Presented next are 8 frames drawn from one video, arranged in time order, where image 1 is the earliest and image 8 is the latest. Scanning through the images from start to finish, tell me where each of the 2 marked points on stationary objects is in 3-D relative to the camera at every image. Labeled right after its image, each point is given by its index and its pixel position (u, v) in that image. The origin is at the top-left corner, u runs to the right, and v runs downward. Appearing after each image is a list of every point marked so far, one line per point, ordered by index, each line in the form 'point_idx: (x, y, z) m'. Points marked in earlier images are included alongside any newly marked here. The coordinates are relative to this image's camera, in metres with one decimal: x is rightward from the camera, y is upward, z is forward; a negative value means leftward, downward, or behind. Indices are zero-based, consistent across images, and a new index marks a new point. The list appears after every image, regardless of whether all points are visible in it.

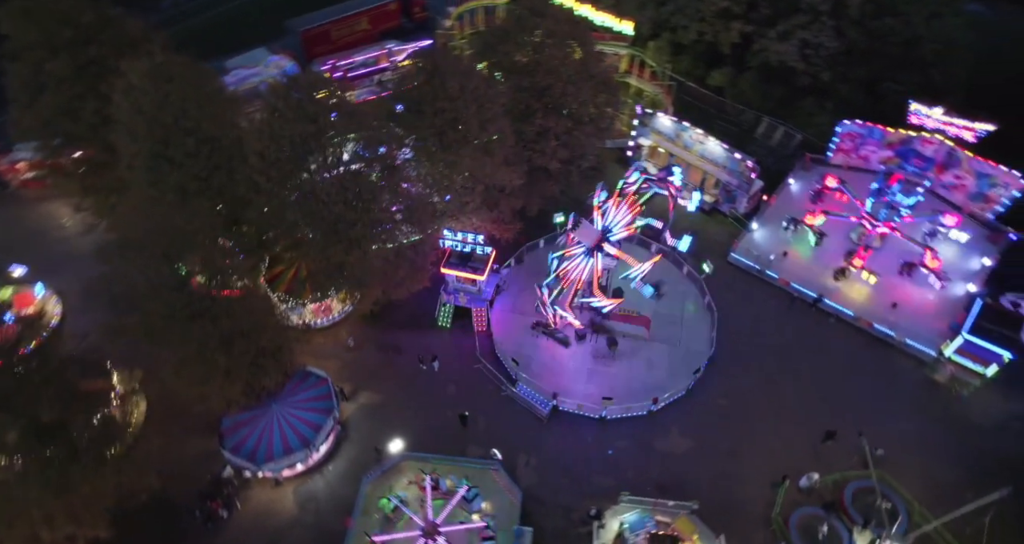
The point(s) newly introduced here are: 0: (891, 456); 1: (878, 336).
0: (+13.4, -7.0, +16.4) m
1: (+15.9, -2.7, +20.6) m
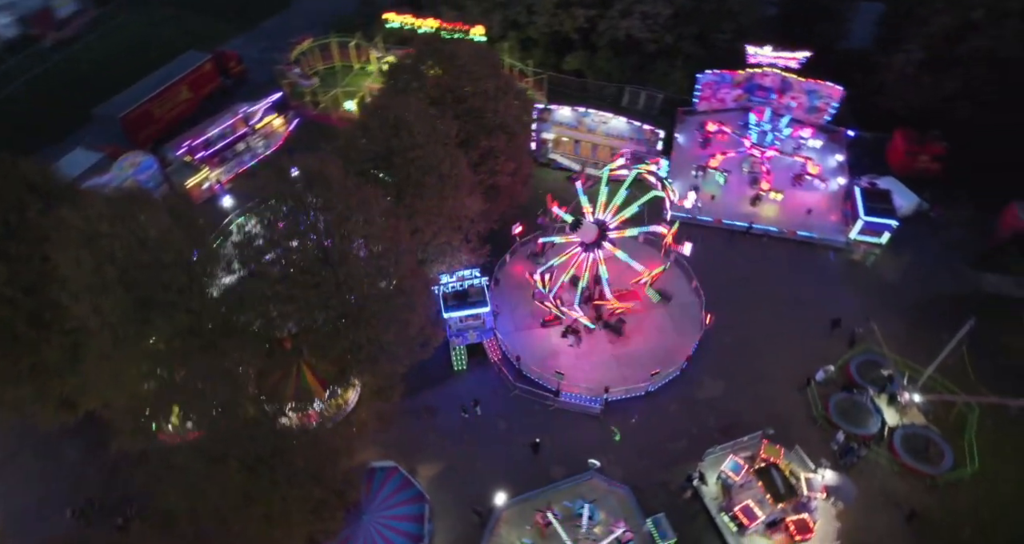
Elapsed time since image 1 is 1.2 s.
0: (+14.9, -2.9, +20.0) m
1: (+14.8, +1.7, +24.6) m
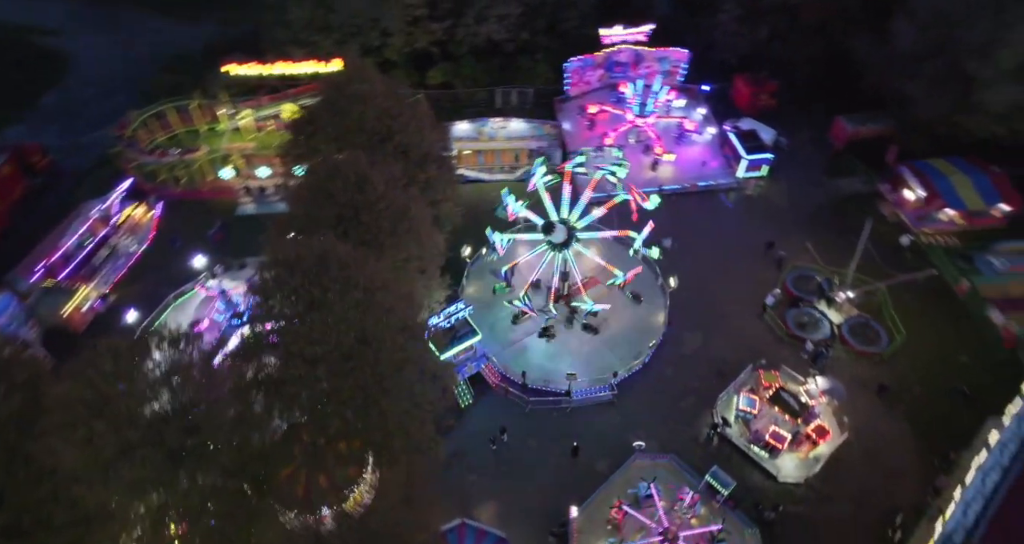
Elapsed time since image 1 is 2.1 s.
0: (+13.4, +0.6, +23.5) m
1: (+10.9, +4.8, +27.8) m
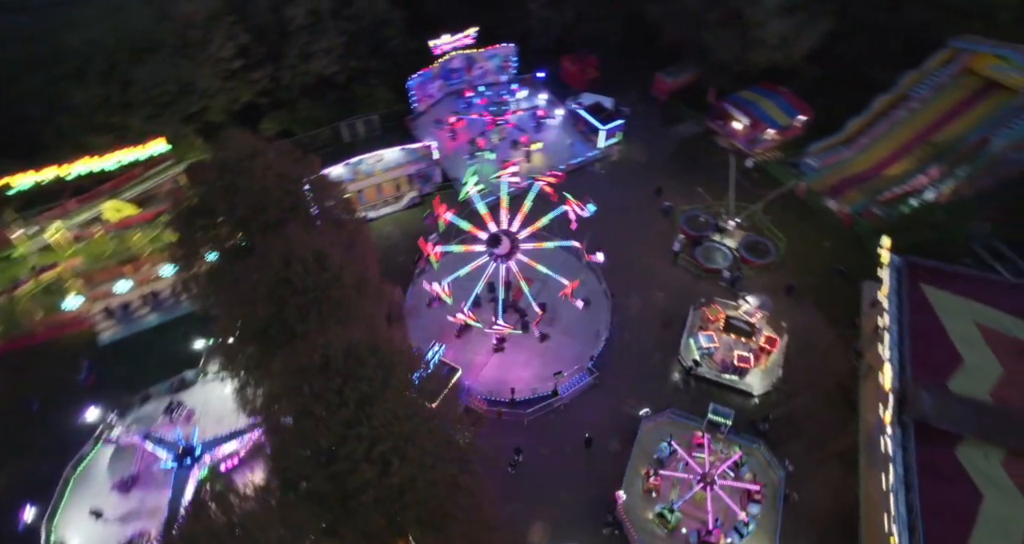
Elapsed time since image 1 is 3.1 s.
0: (+8.9, +3.6, +26.6) m
1: (+4.1, +6.6, +30.0) m
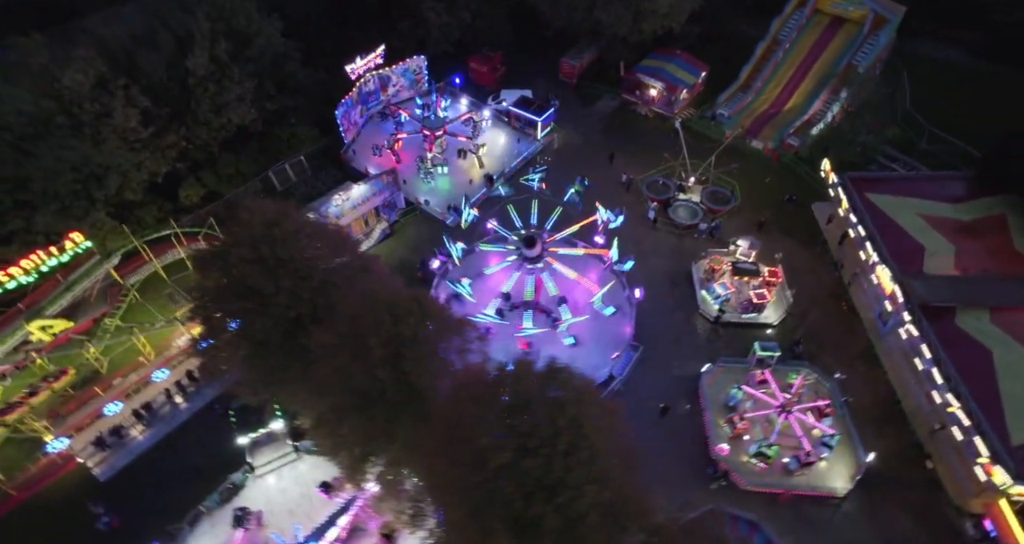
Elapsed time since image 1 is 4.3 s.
0: (+6.9, +5.5, +28.4) m
1: (+1.0, +7.1, +30.7) m
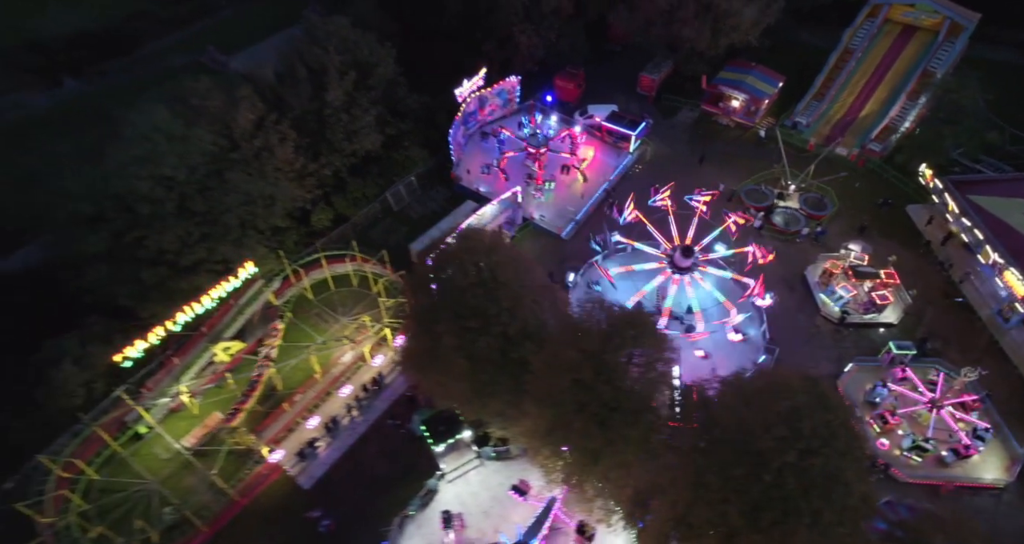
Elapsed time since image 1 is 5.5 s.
0: (+13.3, +5.2, +29.9) m
1: (+7.3, +6.6, +32.2) m
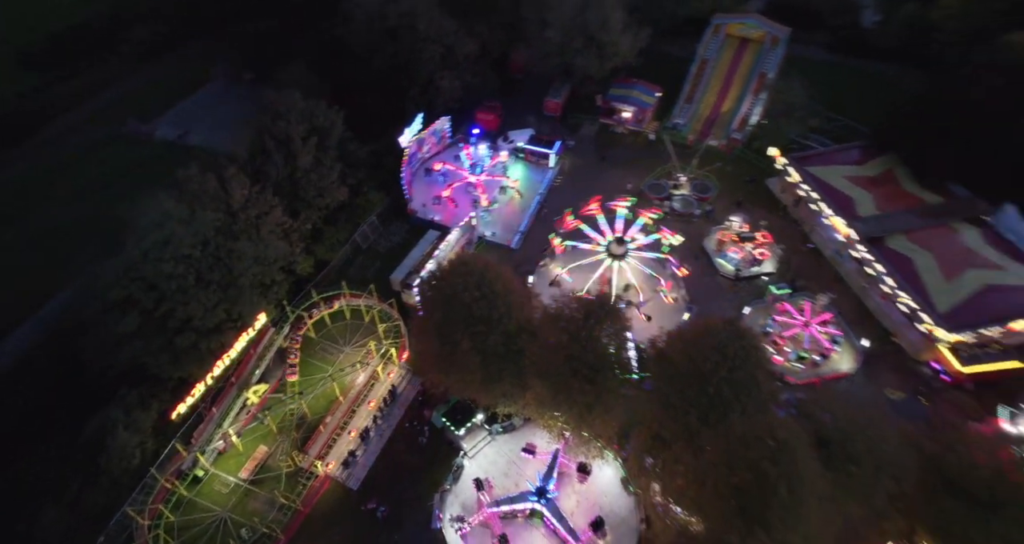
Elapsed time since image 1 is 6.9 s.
0: (+9.4, +6.6, +37.4) m
1: (+3.0, +6.8, +38.6) m
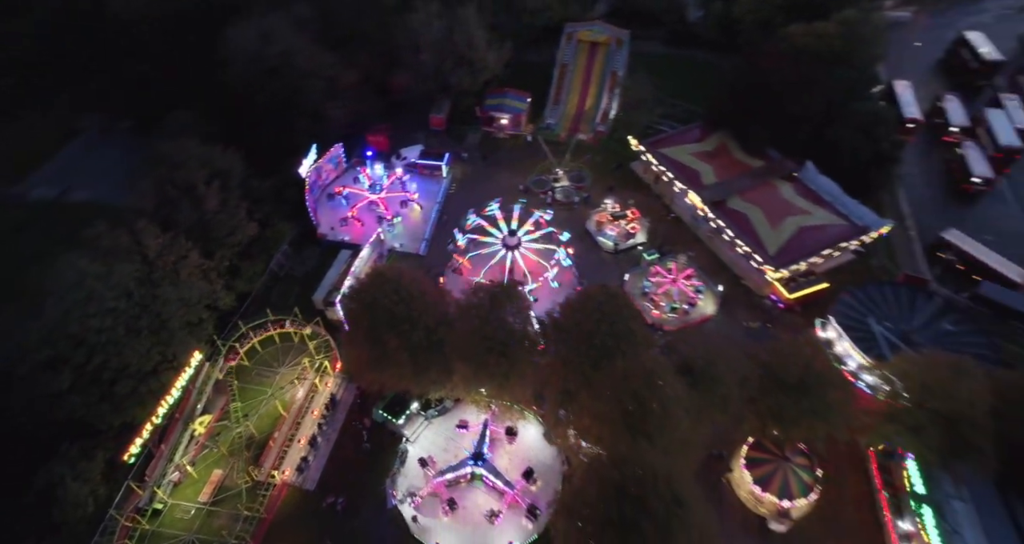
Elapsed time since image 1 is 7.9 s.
0: (+0.8, +7.6, +42.6) m
1: (-5.7, +6.9, +42.8) m
